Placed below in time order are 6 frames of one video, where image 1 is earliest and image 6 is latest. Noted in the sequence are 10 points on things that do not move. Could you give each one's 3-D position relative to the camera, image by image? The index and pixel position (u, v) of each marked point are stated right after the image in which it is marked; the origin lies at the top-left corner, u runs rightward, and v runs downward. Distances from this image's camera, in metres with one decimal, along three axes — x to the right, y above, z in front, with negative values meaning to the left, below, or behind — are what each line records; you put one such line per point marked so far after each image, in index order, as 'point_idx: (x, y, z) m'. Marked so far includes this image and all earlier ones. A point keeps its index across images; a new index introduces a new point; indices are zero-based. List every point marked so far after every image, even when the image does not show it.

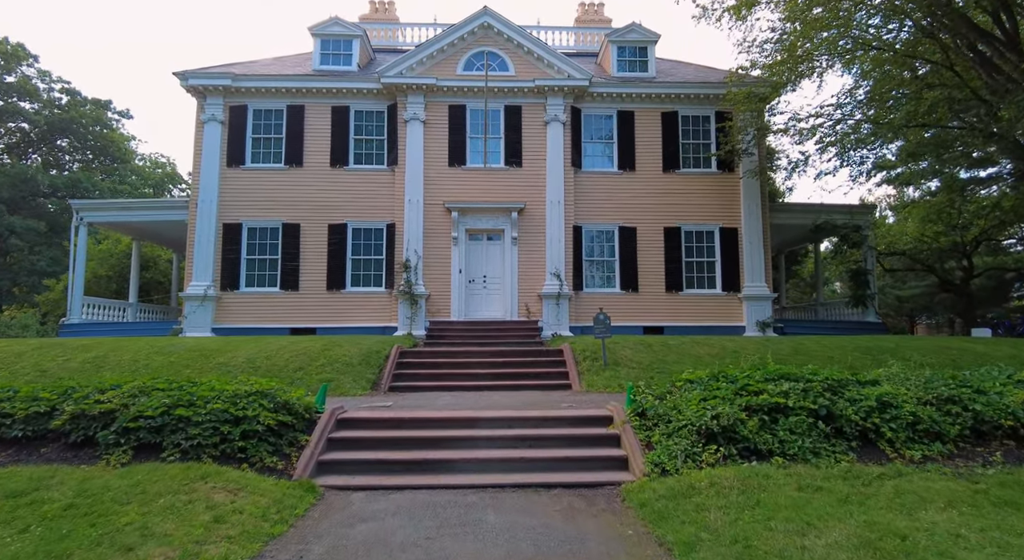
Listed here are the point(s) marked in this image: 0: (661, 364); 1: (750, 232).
0: (+2.4, -1.3, +9.0) m
1: (+6.6, +1.3, +15.9) m
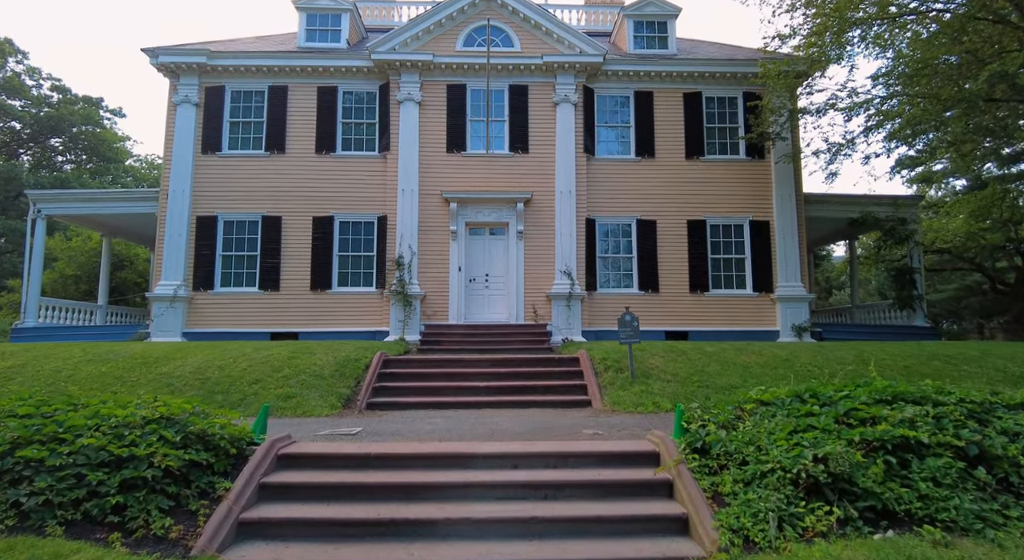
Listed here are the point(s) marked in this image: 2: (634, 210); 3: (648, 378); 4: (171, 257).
0: (+2.4, -1.2, +7.3) m
1: (+6.7, +1.3, +14.2) m
2: (+3.0, +1.7, +14.3) m
3: (+1.7, -1.3, +7.3) m
4: (-8.2, +0.5, +13.7) m
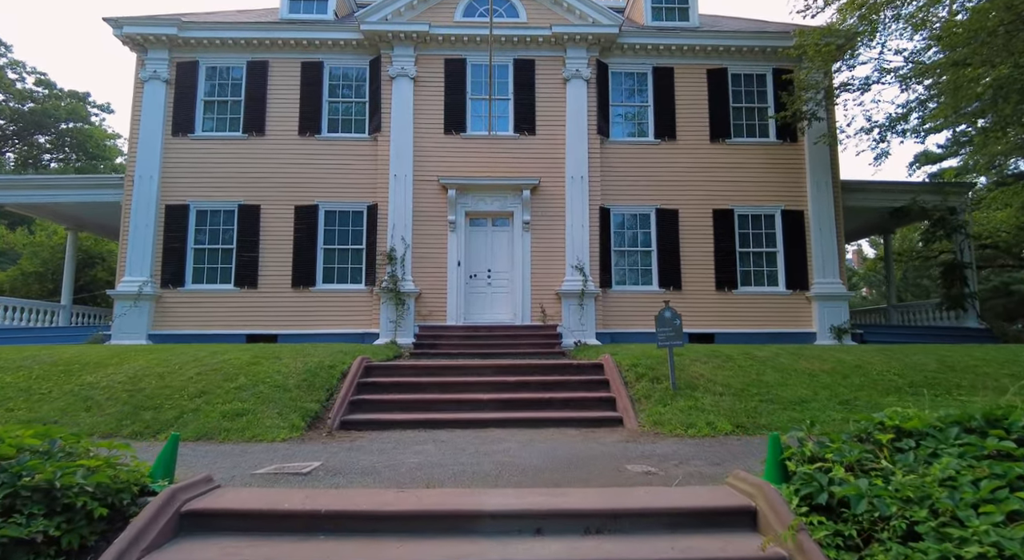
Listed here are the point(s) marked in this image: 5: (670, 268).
0: (+2.5, -1.1, +5.8) m
1: (+6.8, +1.4, +12.8) m
2: (+3.1, +1.8, +12.8) m
3: (+1.8, -1.1, +5.8) m
4: (-8.0, +0.6, +12.3) m
5: (+3.5, +0.3, +12.6) m
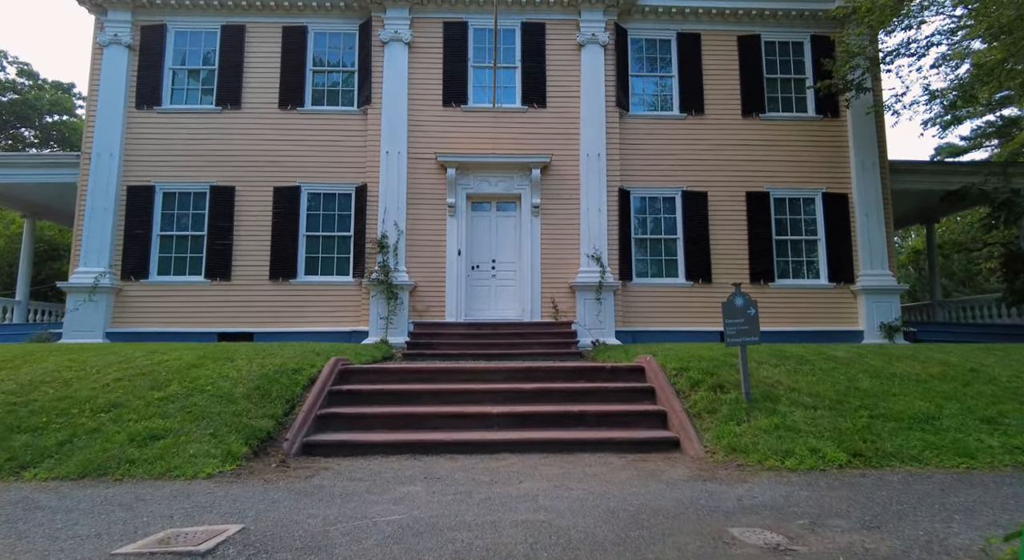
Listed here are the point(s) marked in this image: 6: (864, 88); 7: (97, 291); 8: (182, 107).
0: (+2.7, -0.9, +4.4) m
1: (+7.0, +1.6, +11.3) m
2: (+3.3, +2.0, +11.4) m
3: (+2.0, -0.9, +4.4) m
4: (-7.9, +0.8, +10.8) m
5: (+3.6, +0.4, +11.1) m
6: (+6.8, +3.7, +11.0) m
7: (-7.7, -0.2, +10.6) m
8: (-6.5, +3.4, +11.3) m
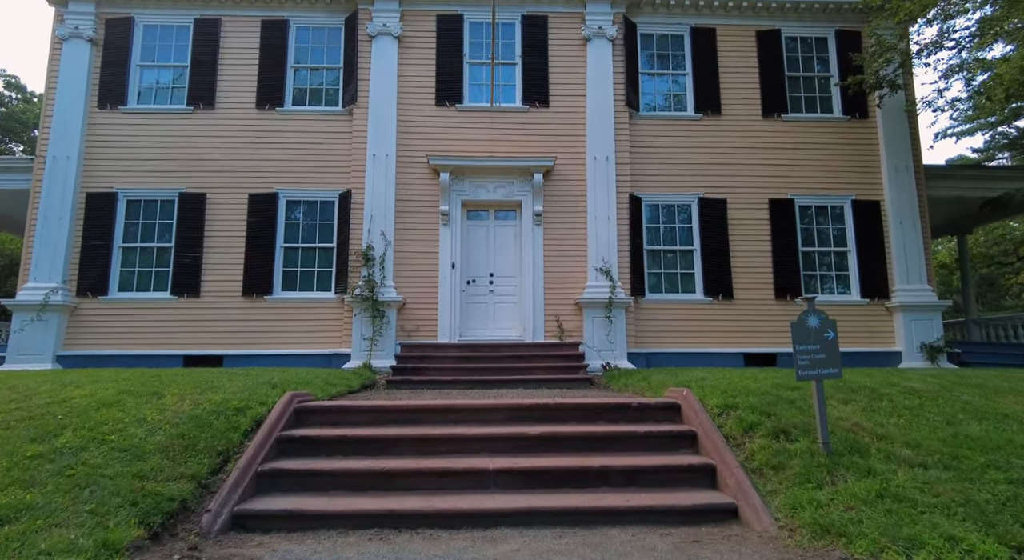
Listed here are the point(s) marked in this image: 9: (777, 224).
0: (+2.7, -1.0, +3.3) m
1: (+6.9, +1.3, +10.3) m
2: (+3.3, +1.7, +10.3) m
3: (+2.0, -1.0, +3.3) m
4: (-7.9, +0.5, +9.7) m
5: (+3.6, +0.2, +10.0) m
6: (+6.8, +3.4, +10.1) m
7: (-7.7, -0.5, +9.5) m
8: (-6.5, +3.1, +10.3) m
9: (+4.7, +1.0, +10.2) m
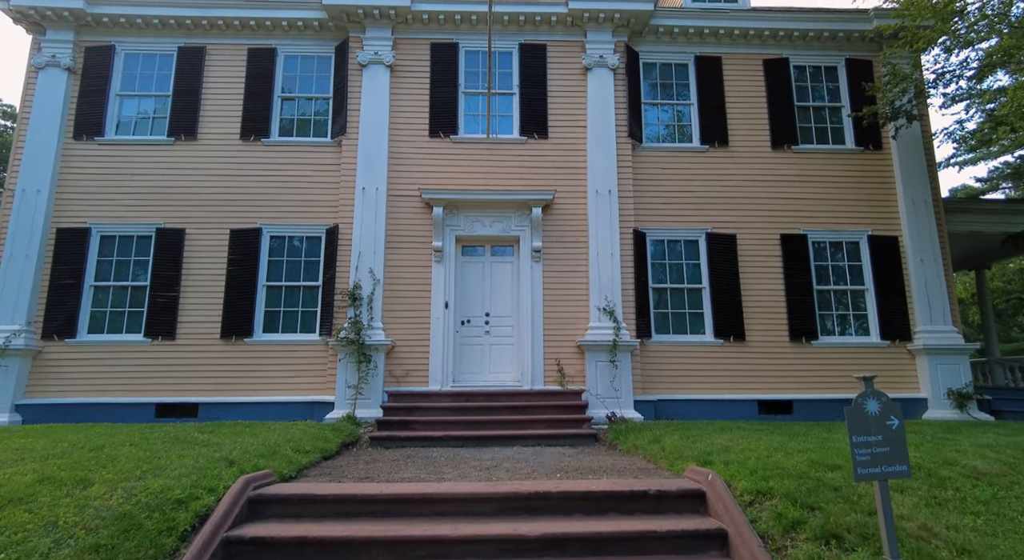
0: (+2.7, -1.4, +2.6) m
1: (+6.9, +0.6, +9.7) m
2: (+3.2, +1.0, +9.8) m
3: (+2.0, -1.4, +2.6) m
4: (-8.0, -0.1, +9.1) m
5: (+3.5, -0.5, +9.4) m
6: (+6.7, +2.7, +9.6) m
7: (-7.7, -1.1, +8.8) m
8: (-6.6, +2.4, +9.8) m
9: (+4.7, +0.3, +9.7) m
